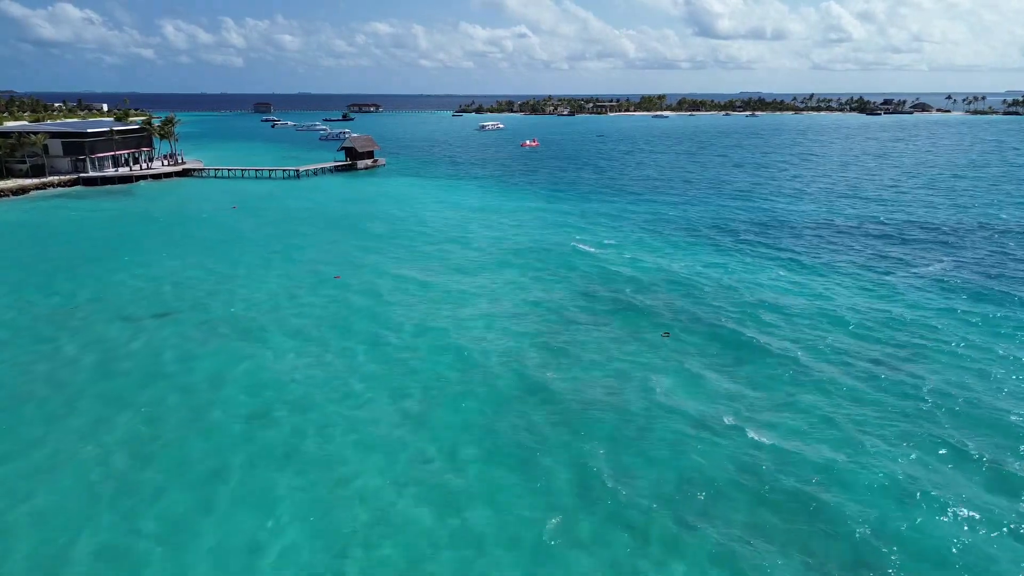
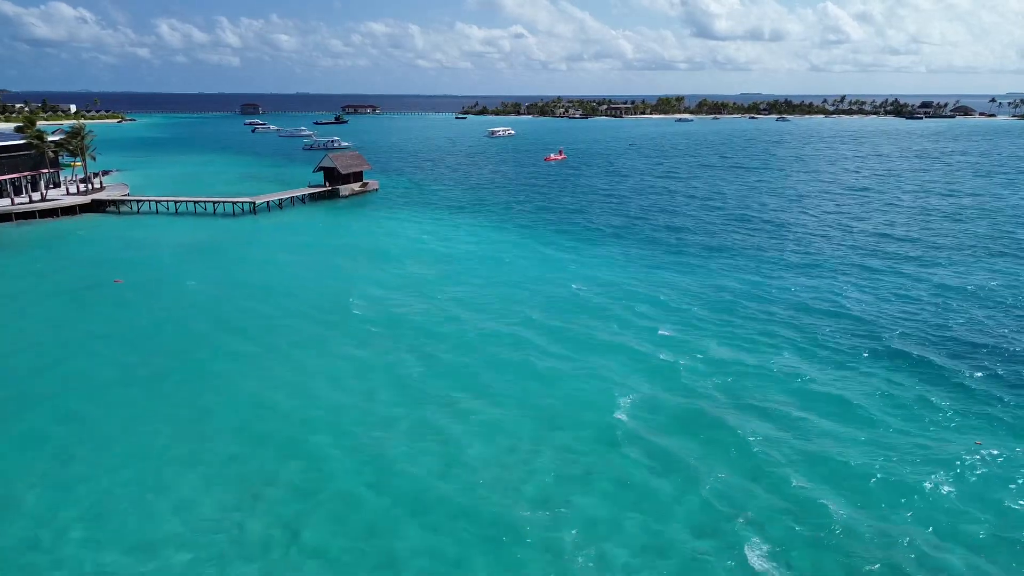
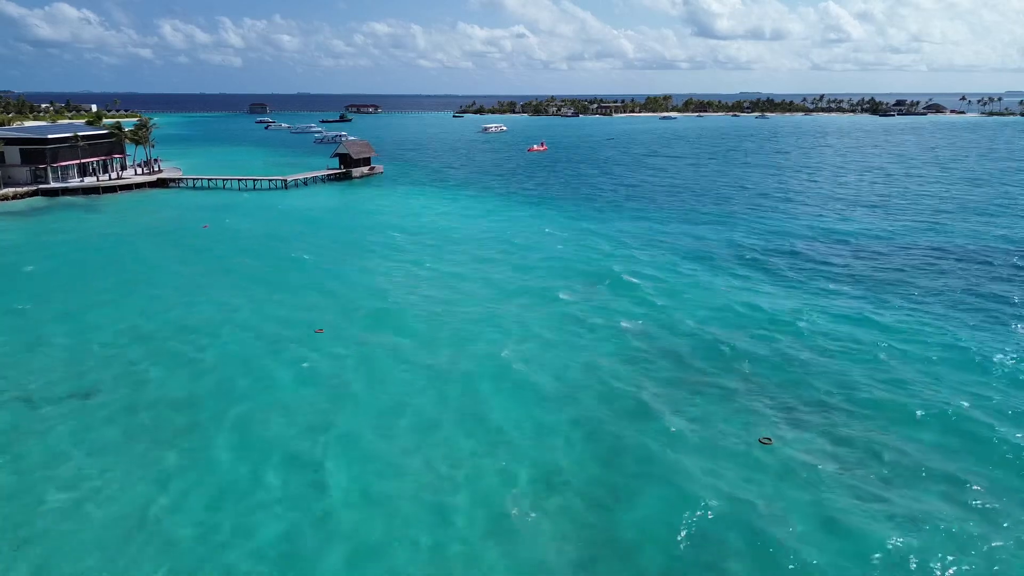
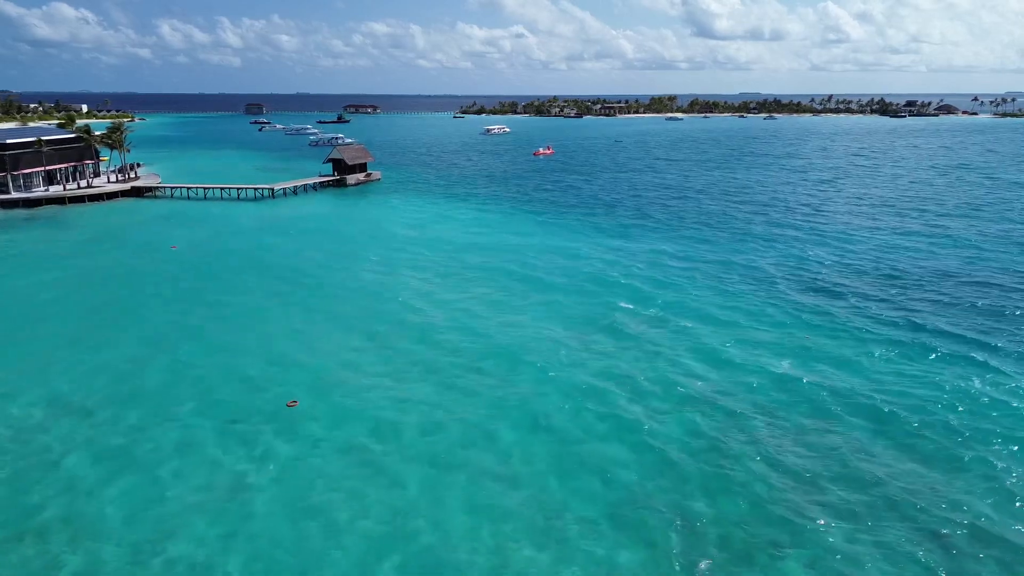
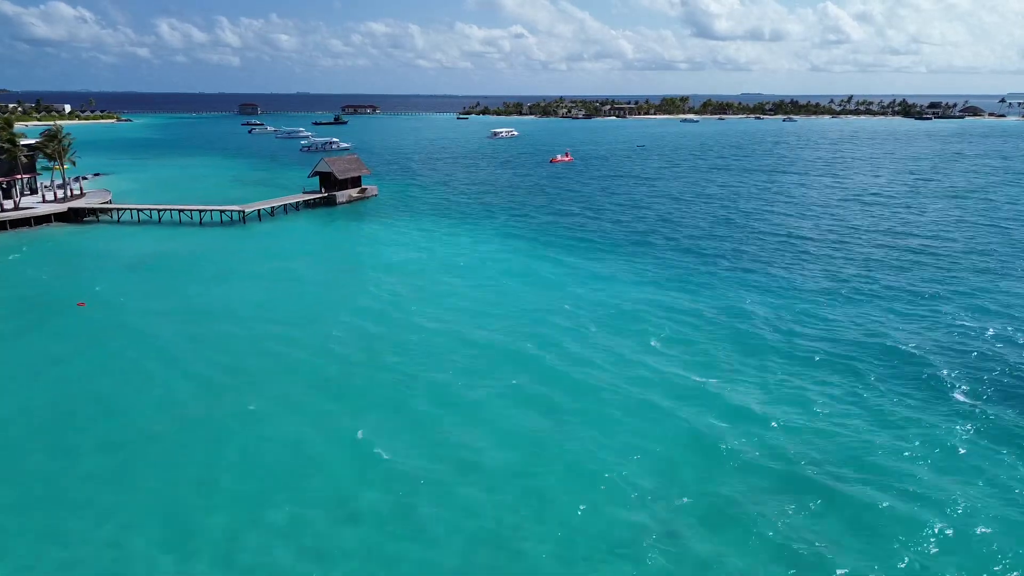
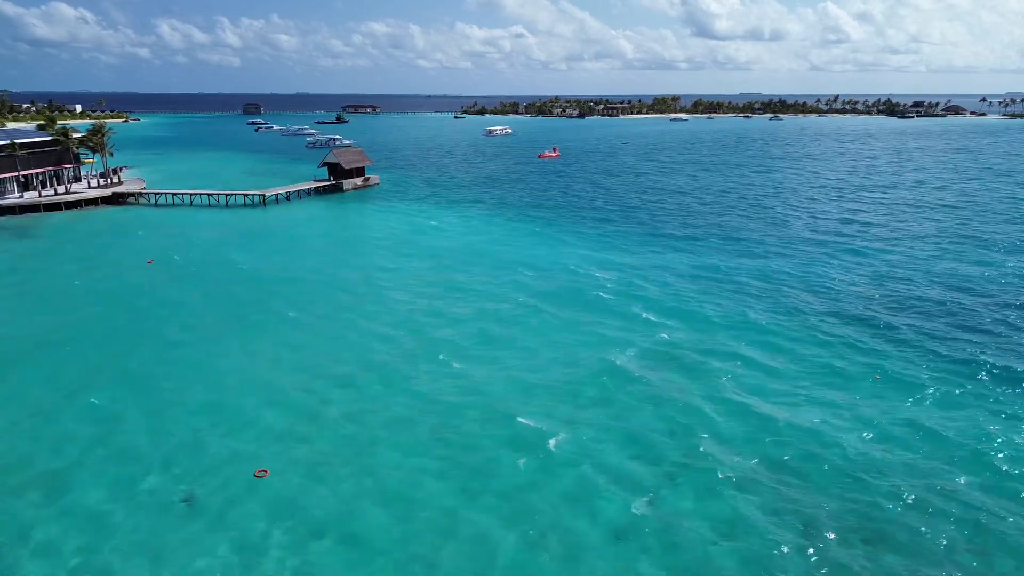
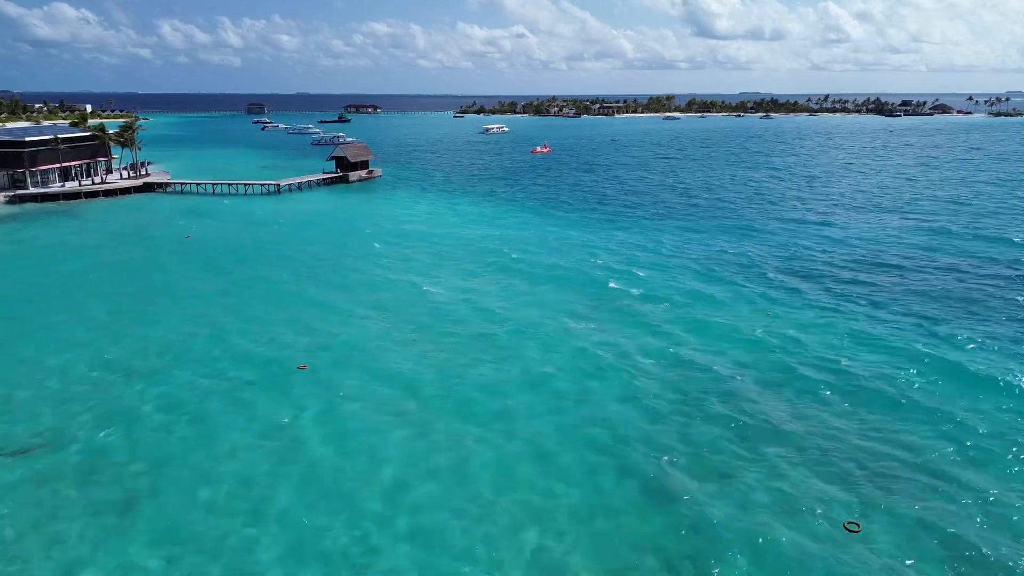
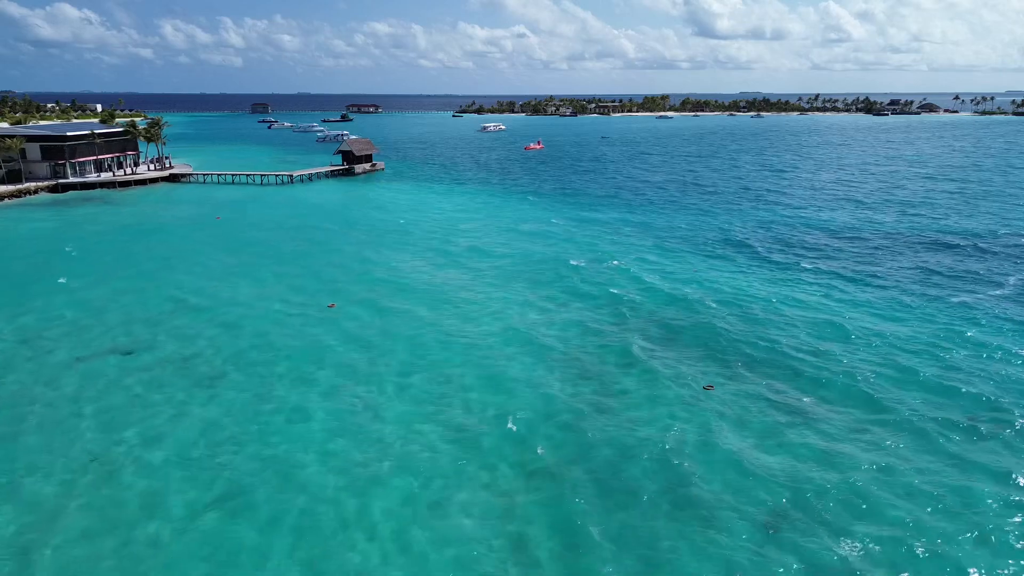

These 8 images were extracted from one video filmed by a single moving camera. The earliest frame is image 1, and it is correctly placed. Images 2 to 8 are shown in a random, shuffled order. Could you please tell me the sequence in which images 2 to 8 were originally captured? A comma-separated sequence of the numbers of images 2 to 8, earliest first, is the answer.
8, 3, 7, 4, 6, 2, 5
